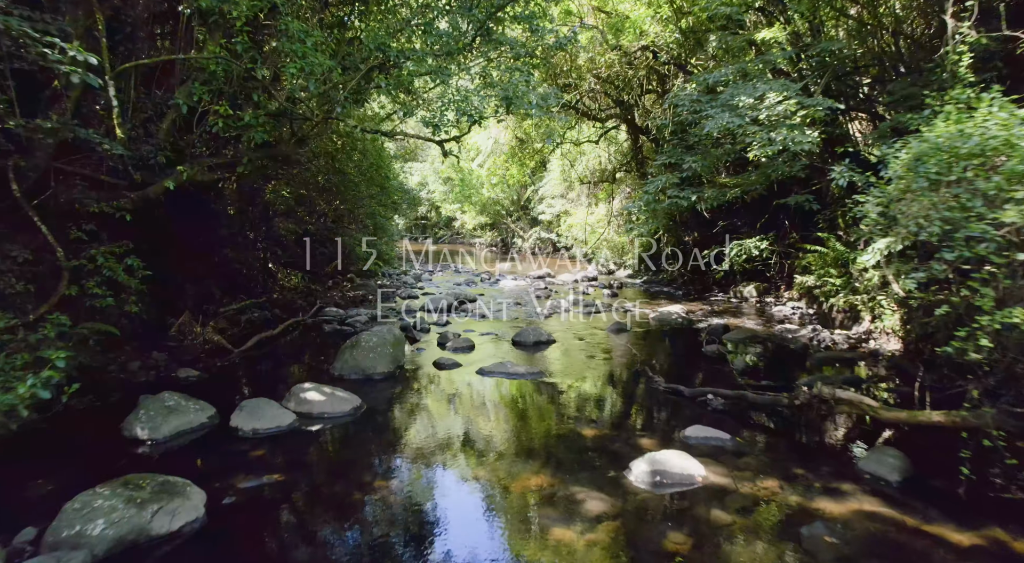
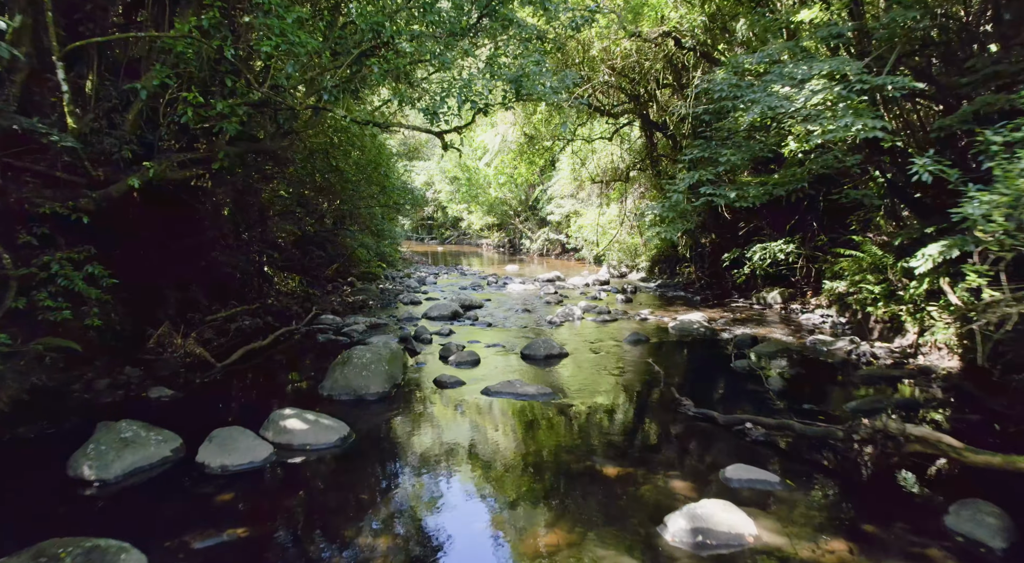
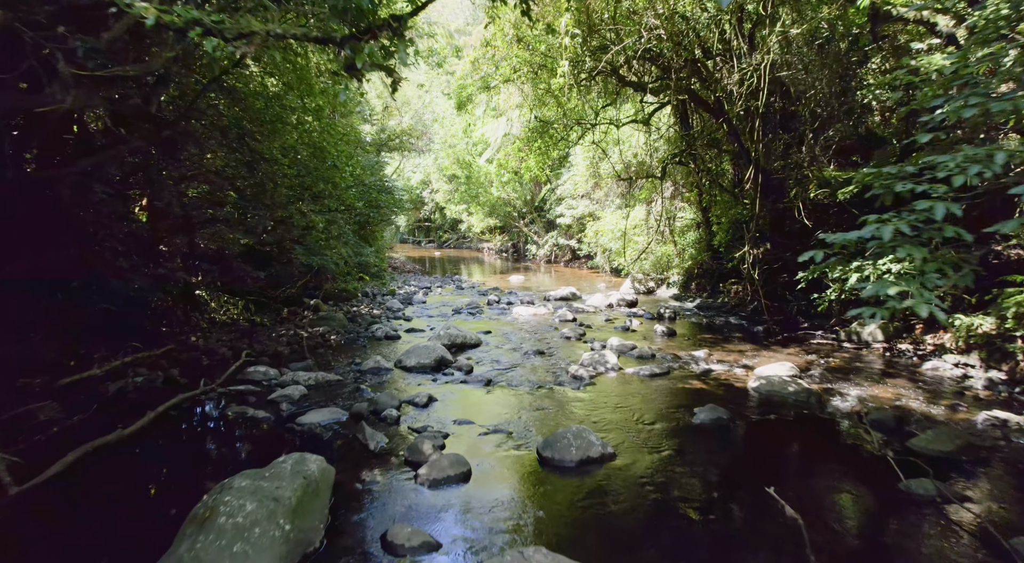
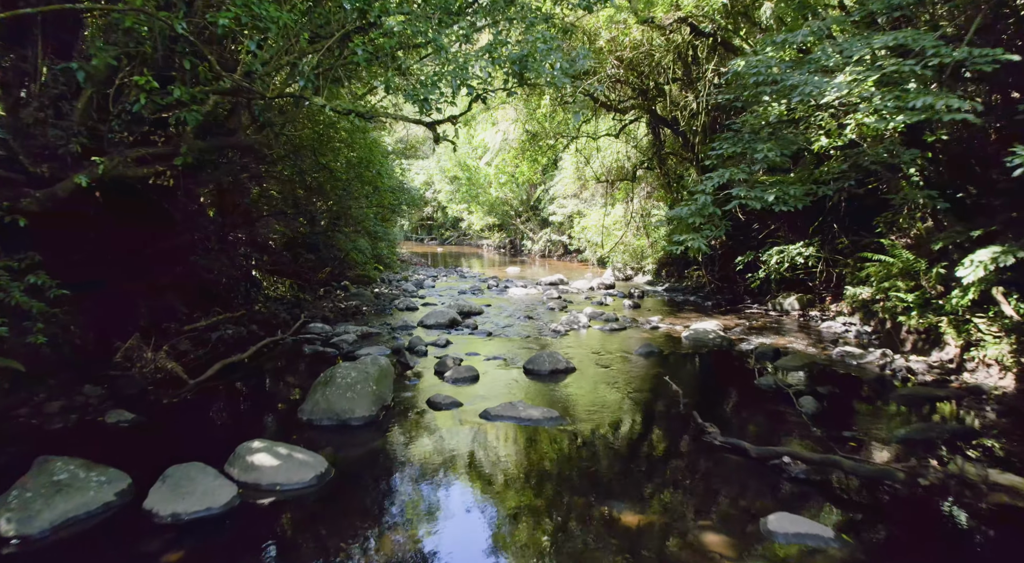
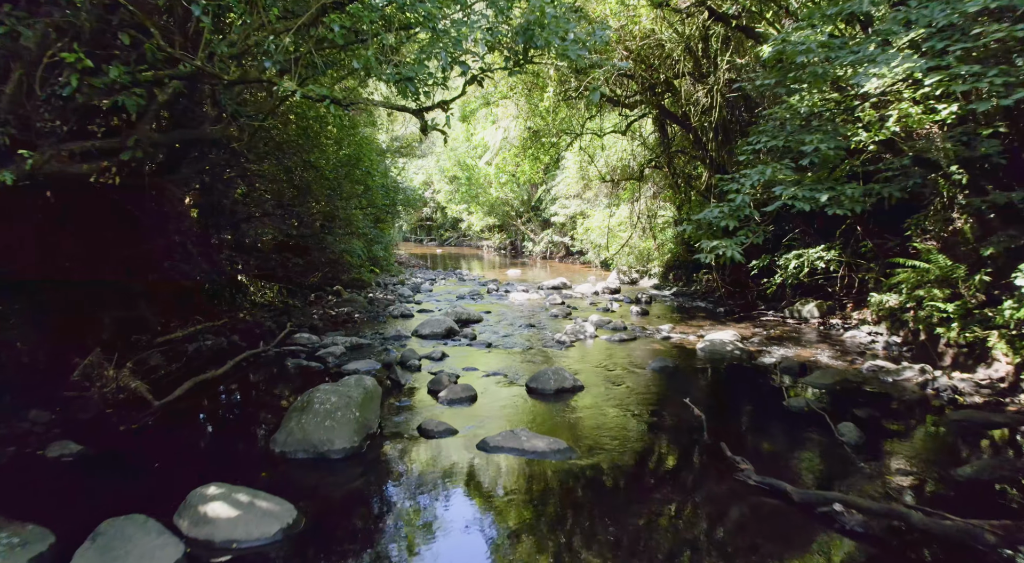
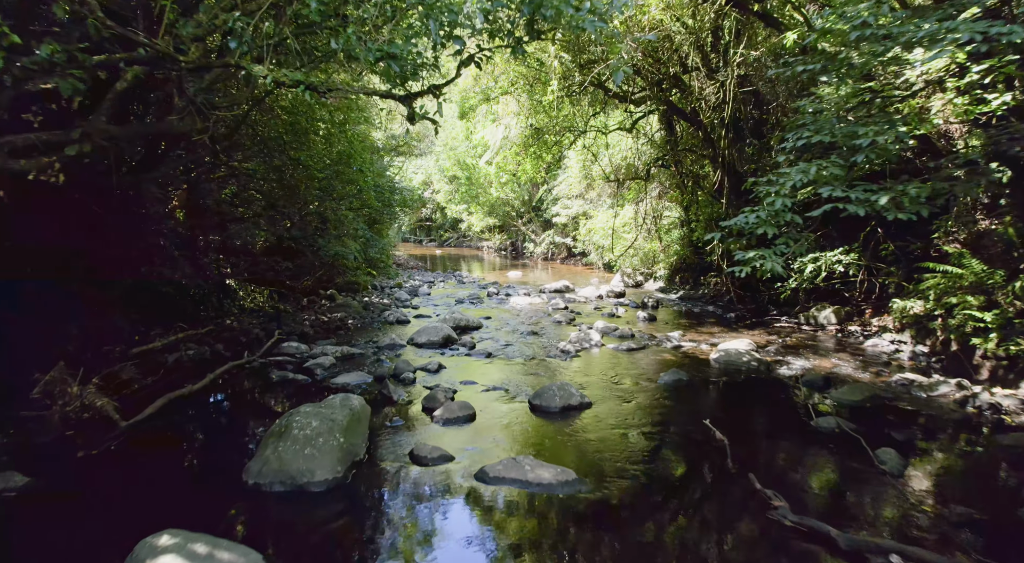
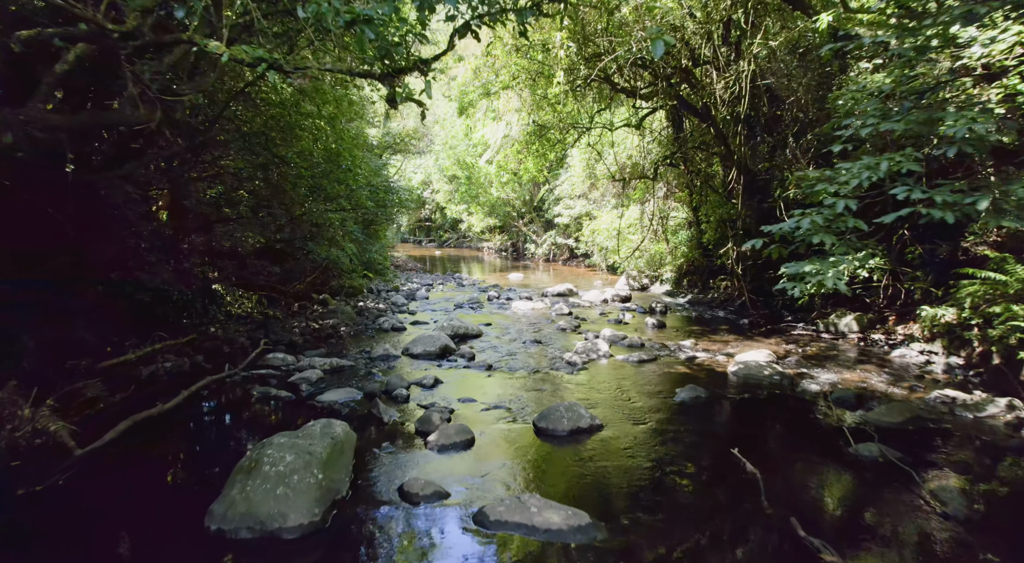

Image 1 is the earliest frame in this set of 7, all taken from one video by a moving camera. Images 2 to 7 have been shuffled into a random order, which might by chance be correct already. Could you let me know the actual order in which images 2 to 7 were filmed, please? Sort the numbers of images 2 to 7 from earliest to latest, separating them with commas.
2, 4, 5, 6, 7, 3
